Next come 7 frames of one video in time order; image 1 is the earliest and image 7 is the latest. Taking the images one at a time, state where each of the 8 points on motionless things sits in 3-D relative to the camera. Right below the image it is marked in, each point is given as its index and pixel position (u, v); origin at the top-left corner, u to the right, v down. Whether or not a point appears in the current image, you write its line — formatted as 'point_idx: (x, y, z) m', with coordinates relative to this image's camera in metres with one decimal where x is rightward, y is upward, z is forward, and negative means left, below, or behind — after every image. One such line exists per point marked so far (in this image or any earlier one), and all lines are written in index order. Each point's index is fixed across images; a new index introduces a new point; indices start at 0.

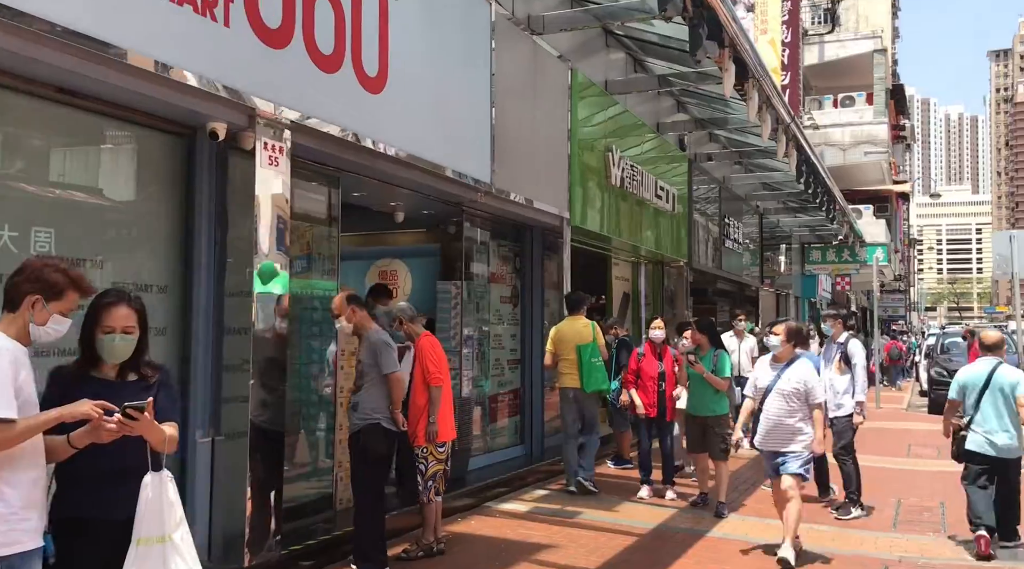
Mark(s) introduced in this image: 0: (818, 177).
0: (+5.7, +2.1, +17.6) m
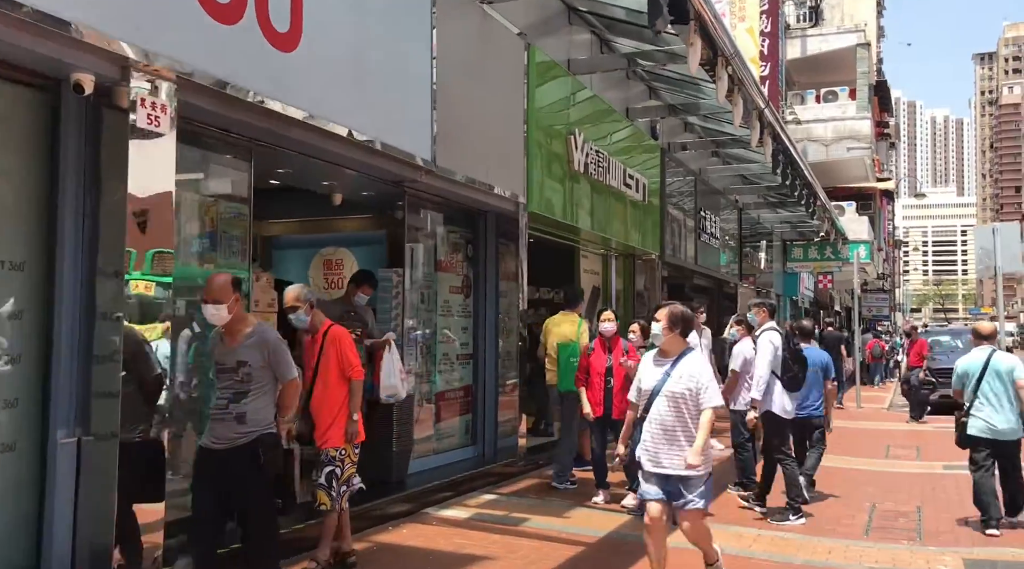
0: (+5.2, +2.1, +17.0) m
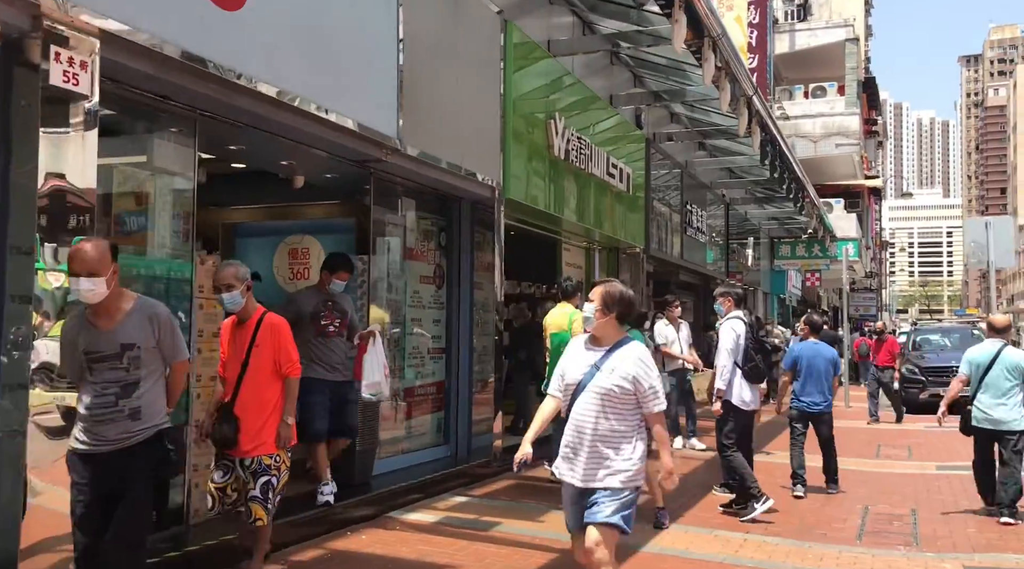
0: (+4.8, +2.2, +16.6) m
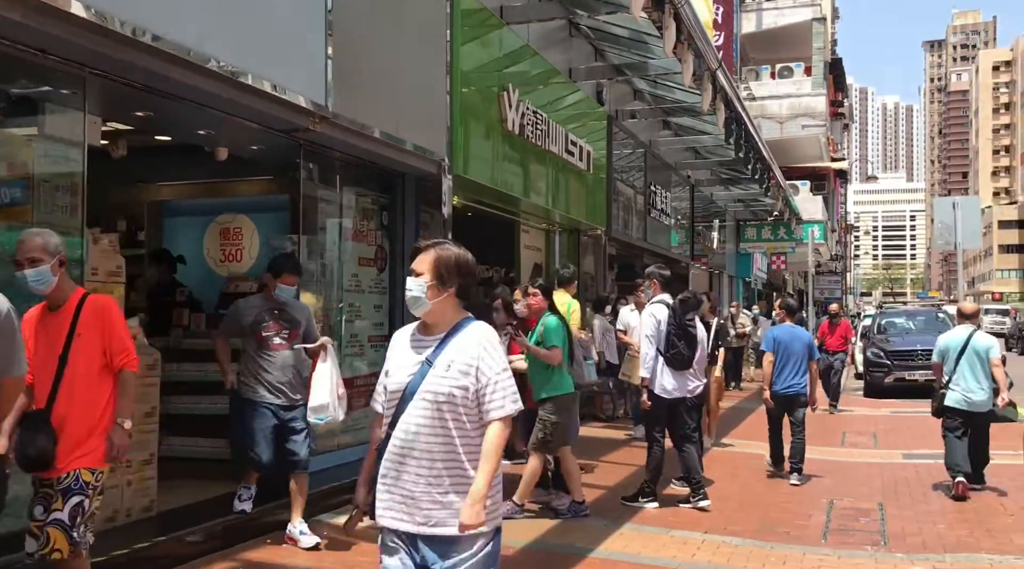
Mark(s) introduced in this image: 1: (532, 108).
0: (+4.1, +2.5, +16.1) m
1: (+0.2, +2.1, +10.9) m
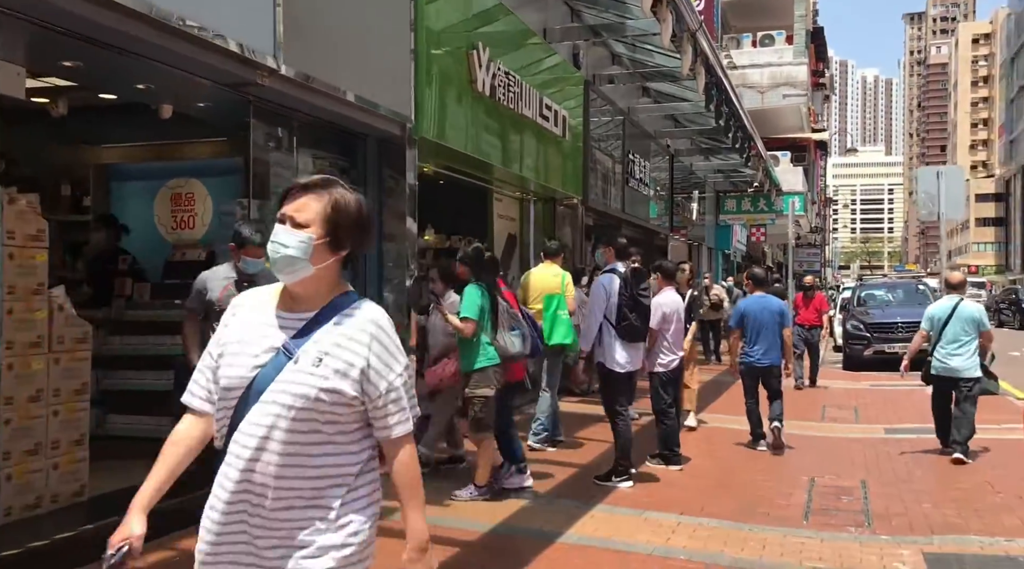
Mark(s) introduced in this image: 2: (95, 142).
0: (+3.7, +3.0, +15.7) m
1: (-0.1, +2.4, +10.4) m
2: (-3.5, +1.2, +7.8) m
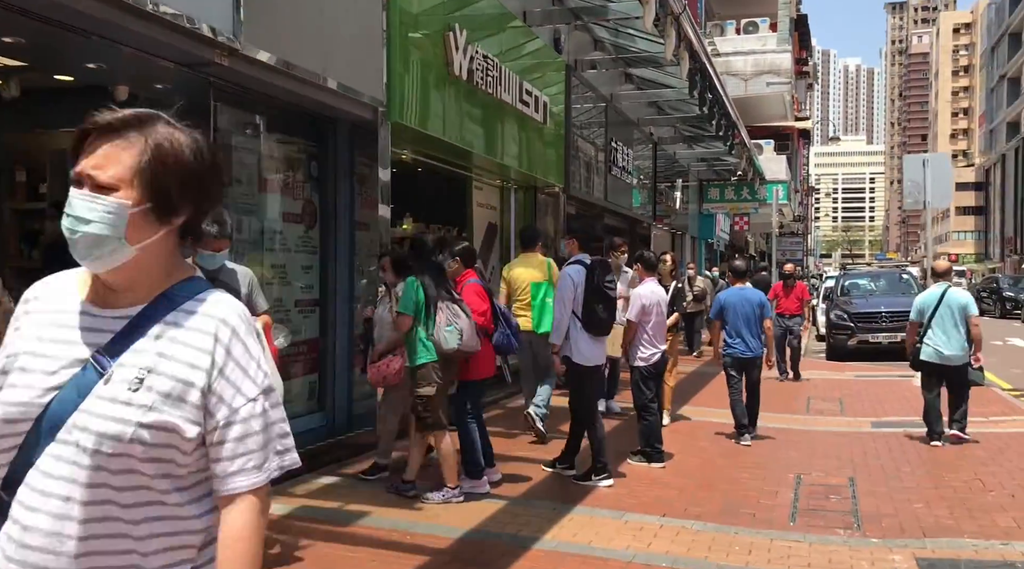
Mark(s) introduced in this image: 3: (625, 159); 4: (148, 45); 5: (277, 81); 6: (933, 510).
0: (+3.3, +3.2, +15.5) m
1: (-0.3, +2.5, +10.1) m
2: (-3.7, +1.3, +7.5) m
3: (+2.1, +2.4, +17.8) m
4: (-2.1, +1.4, +5.5) m
5: (-1.6, +1.4, +6.3) m
6: (+2.8, -1.5, +6.2) m
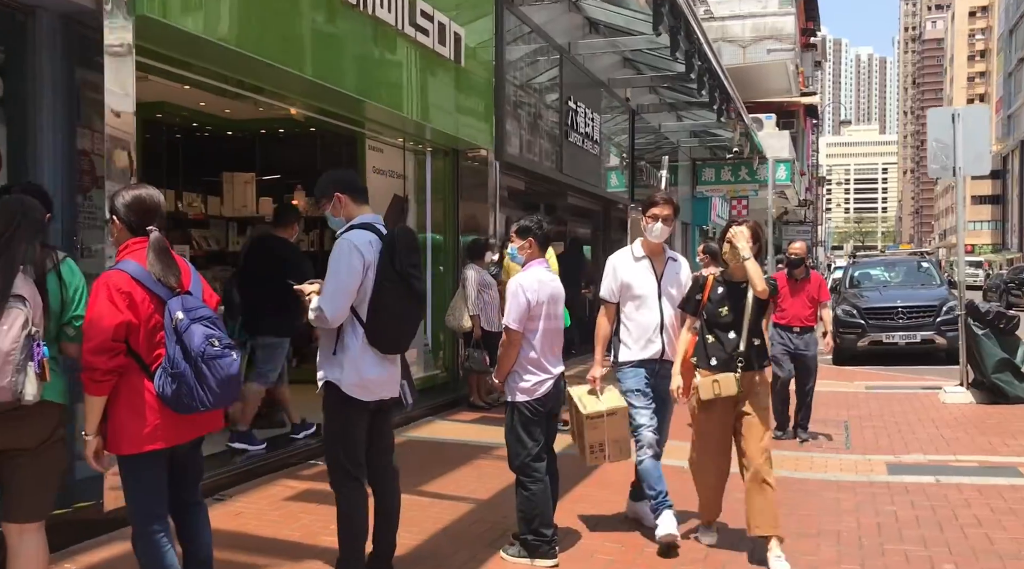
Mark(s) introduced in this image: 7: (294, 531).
0: (+2.4, +3.3, +12.6) m
1: (-1.3, +2.6, +7.3) m
2: (-4.7, +1.3, +4.7) m
3: (+1.3, +2.5, +14.9) m
4: (-3.1, +1.4, +2.7) m
5: (-2.6, +1.4, +3.5) m
6: (+1.8, -1.4, +3.4) m
7: (-1.2, -1.3, +5.0) m
